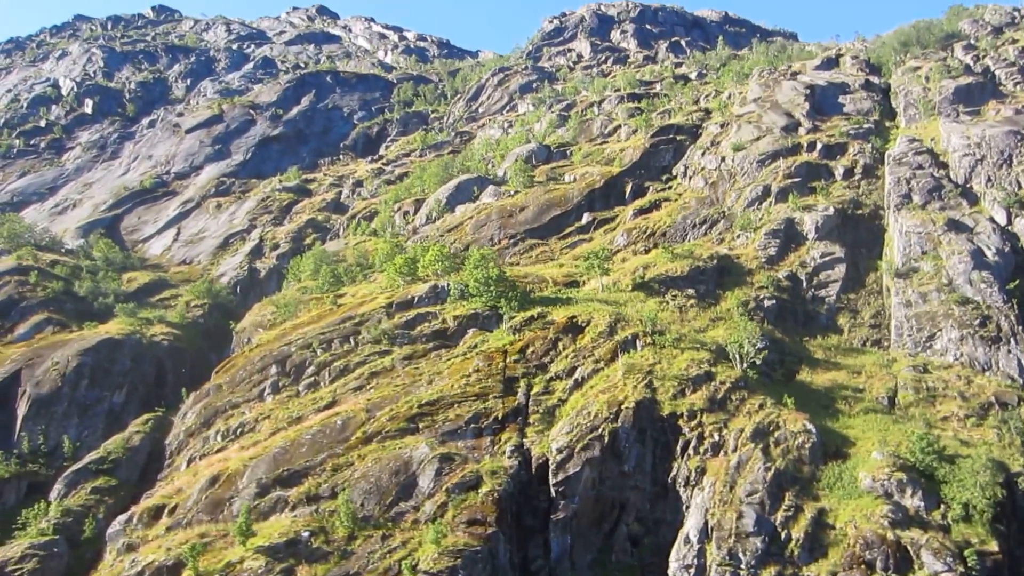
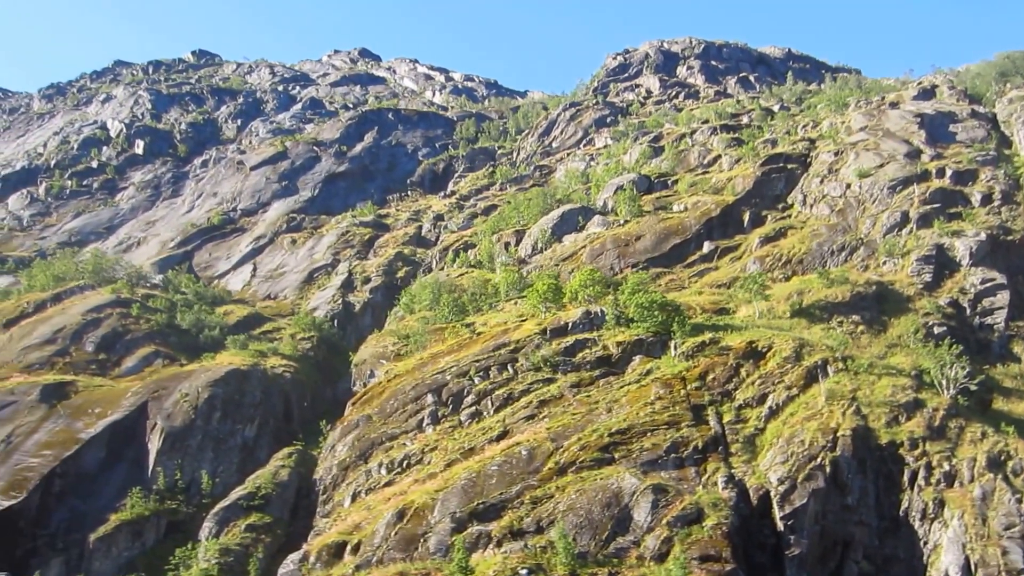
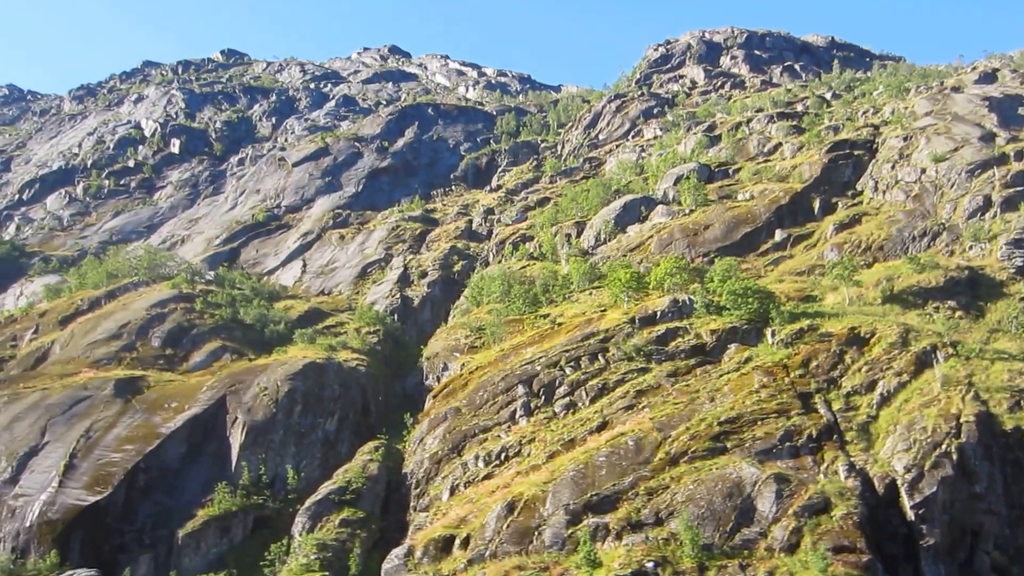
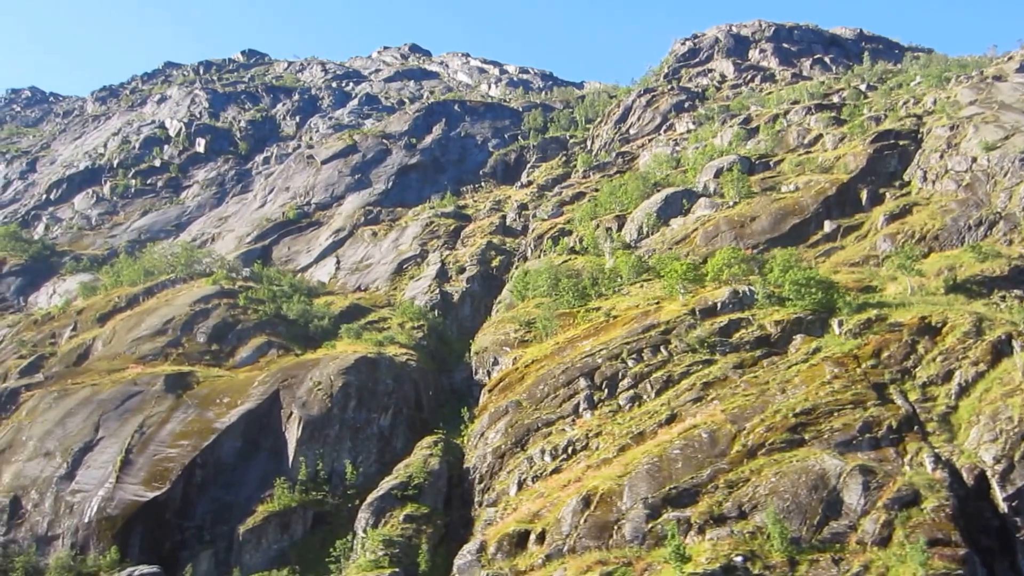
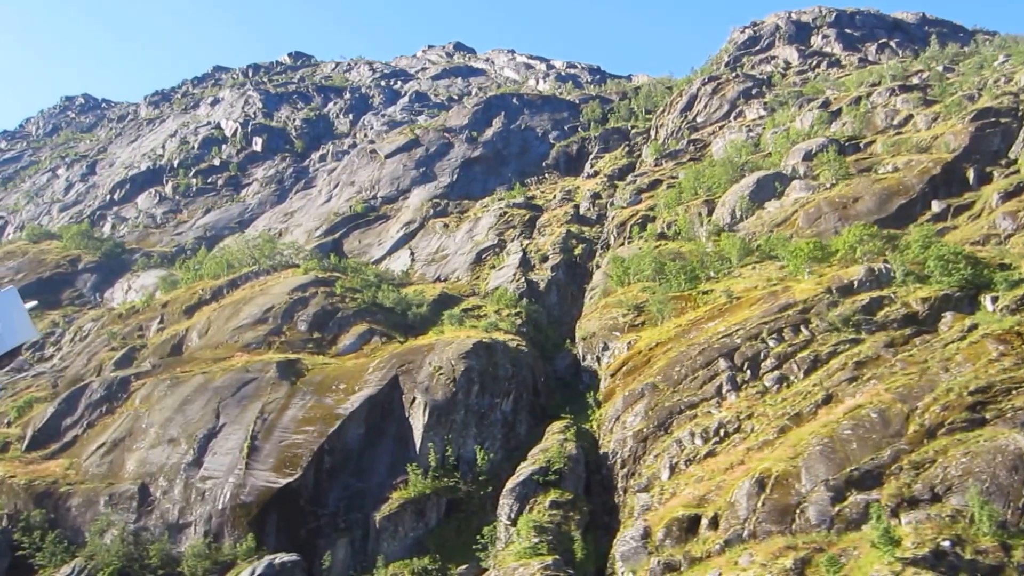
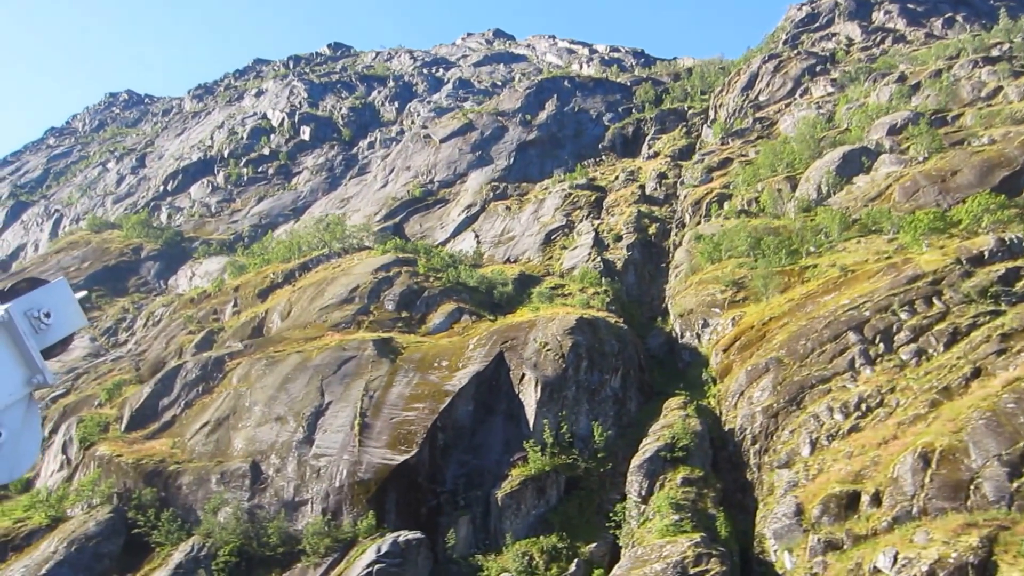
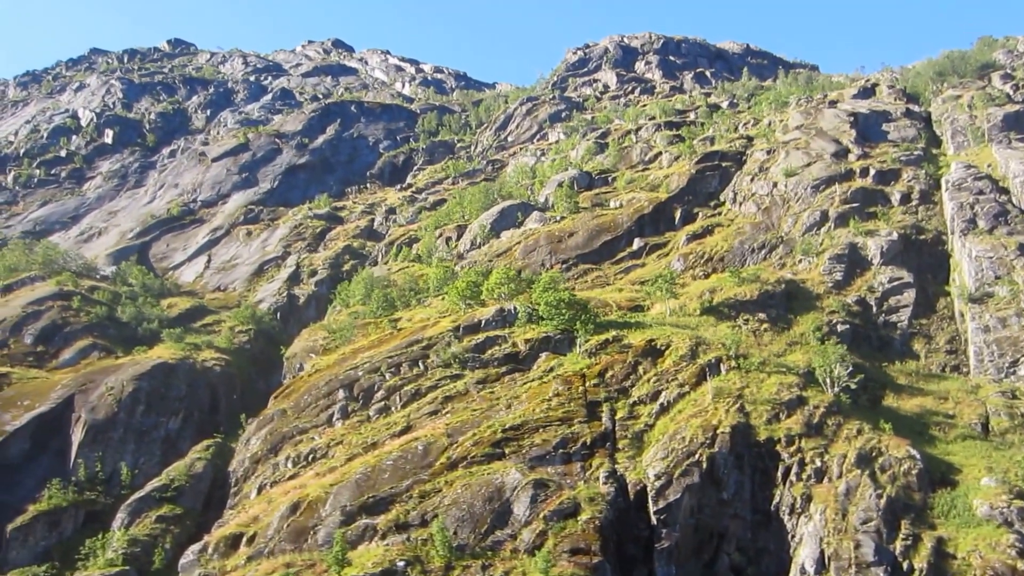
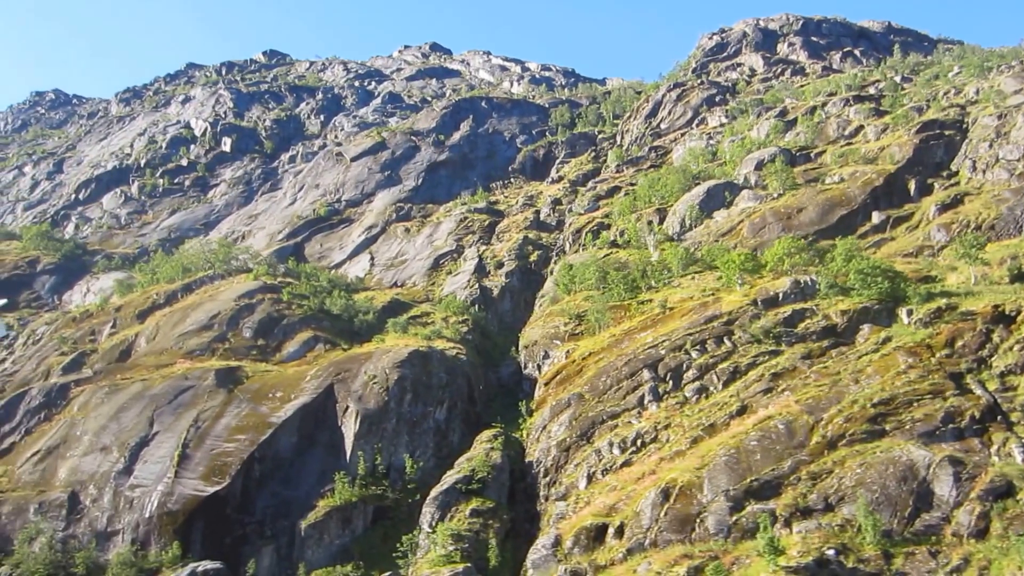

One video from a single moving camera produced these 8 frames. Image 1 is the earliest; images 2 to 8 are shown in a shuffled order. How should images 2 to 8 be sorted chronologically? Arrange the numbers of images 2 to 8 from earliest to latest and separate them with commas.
7, 2, 3, 4, 8, 5, 6
